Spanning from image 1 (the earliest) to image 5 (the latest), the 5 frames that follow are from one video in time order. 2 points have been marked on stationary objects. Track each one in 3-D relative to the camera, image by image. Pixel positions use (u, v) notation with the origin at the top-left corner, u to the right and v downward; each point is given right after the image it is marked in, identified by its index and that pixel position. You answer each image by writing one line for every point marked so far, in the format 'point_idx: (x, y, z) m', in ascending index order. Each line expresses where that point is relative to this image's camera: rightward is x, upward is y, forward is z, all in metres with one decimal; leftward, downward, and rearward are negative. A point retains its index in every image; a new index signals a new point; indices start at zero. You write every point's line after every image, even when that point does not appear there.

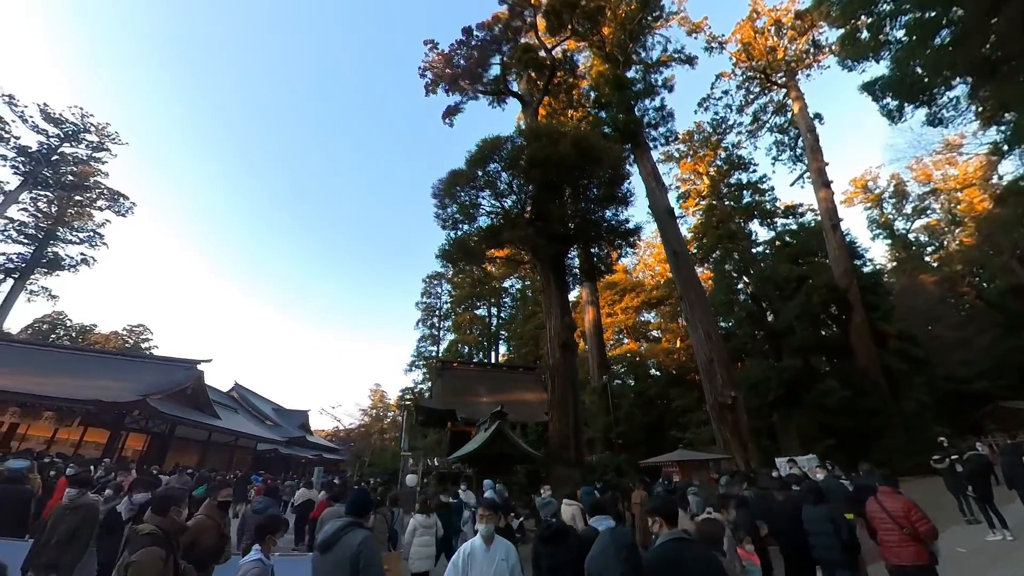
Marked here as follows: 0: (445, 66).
0: (-1.9, +6.1, +11.9) m
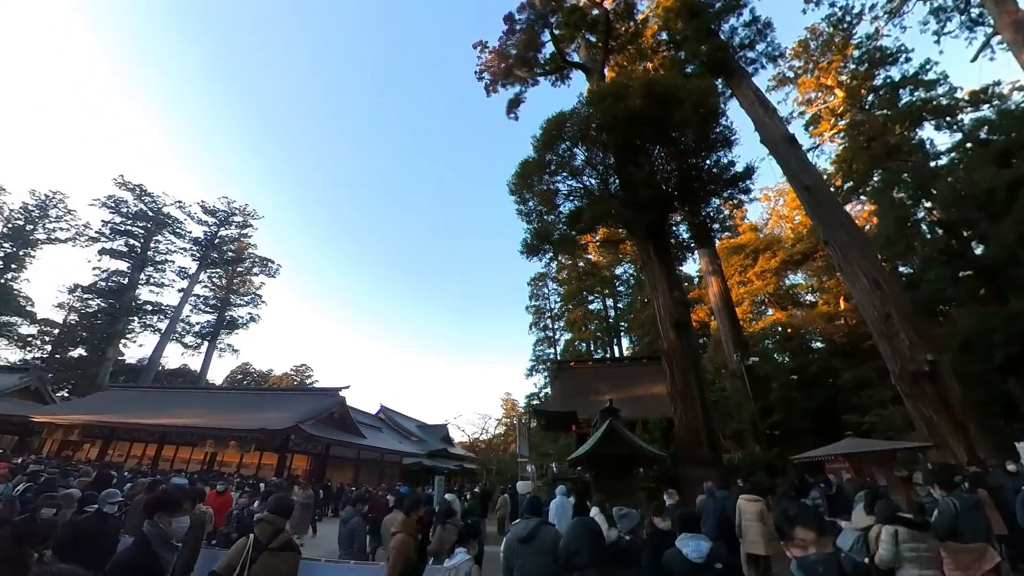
0: (-0.4, +6.1, +11.5) m
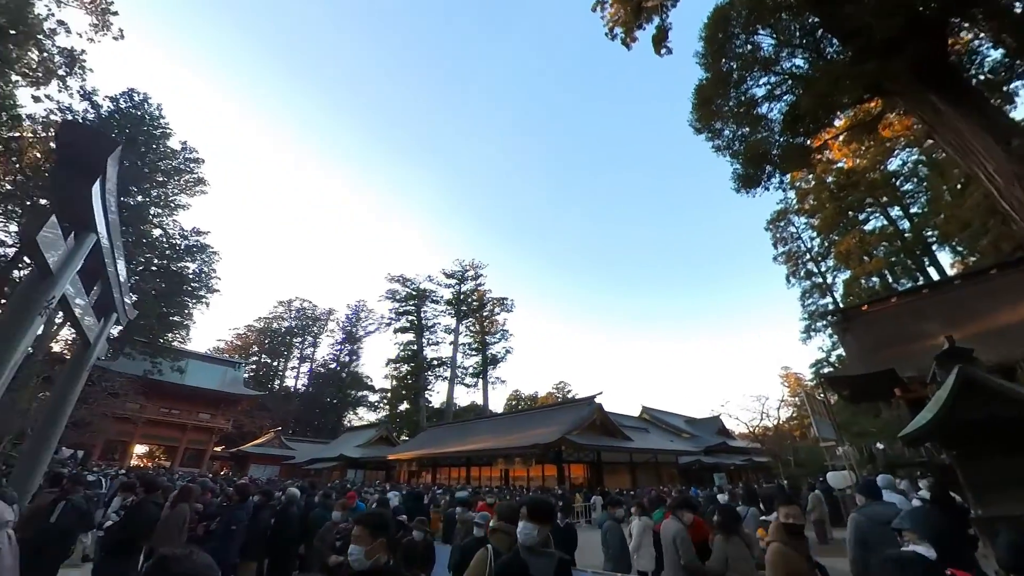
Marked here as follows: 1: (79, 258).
0: (+2.7, +6.7, +10.3) m
1: (-4.5, +0.3, +4.5) m
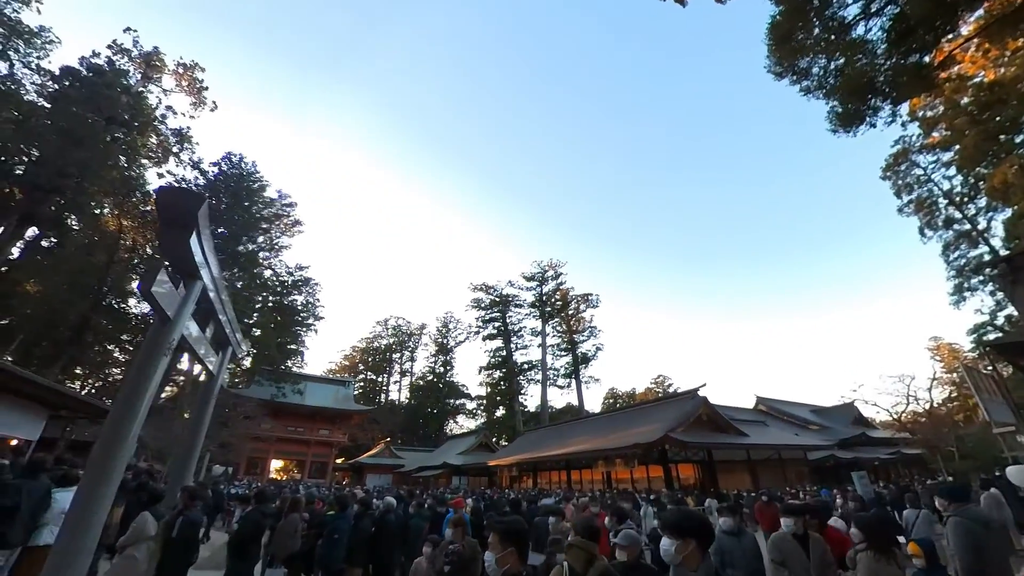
0: (+3.5, +7.1, +9.4) m
1: (-3.9, -0.2, +5.1) m
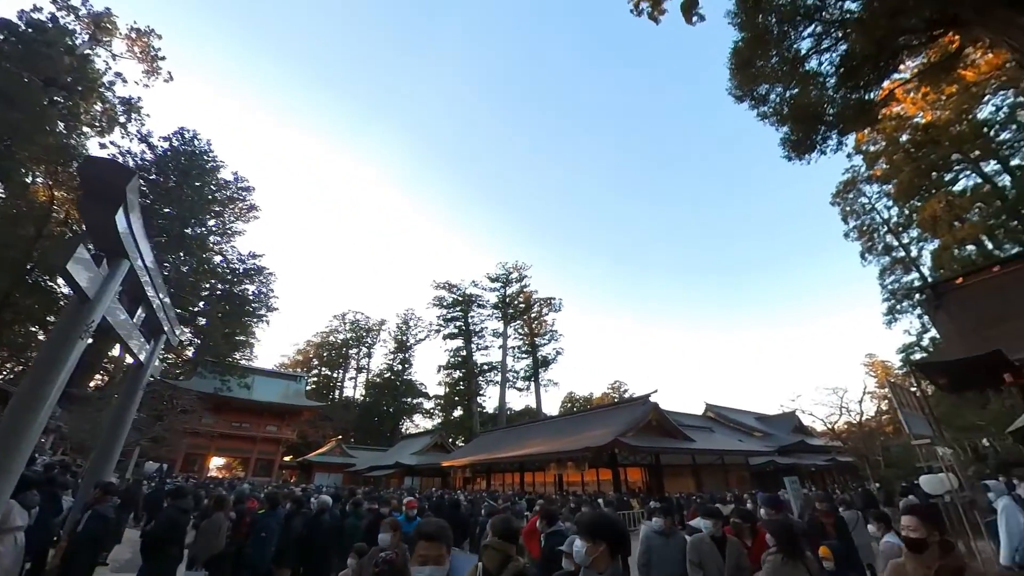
0: (+3.1, +6.9, +9.6) m
1: (-4.4, 0.0, +4.8) m
